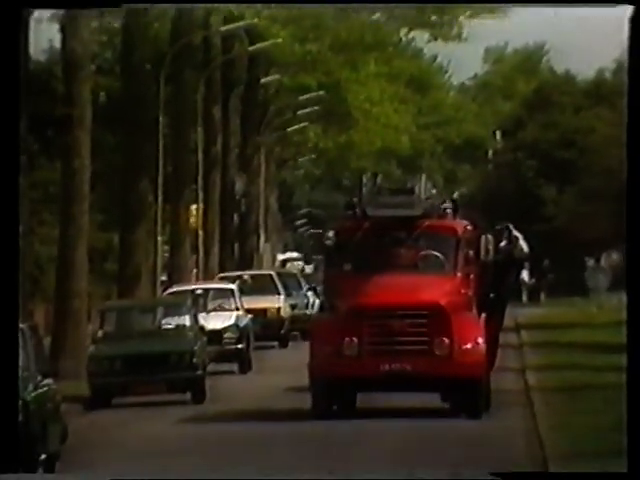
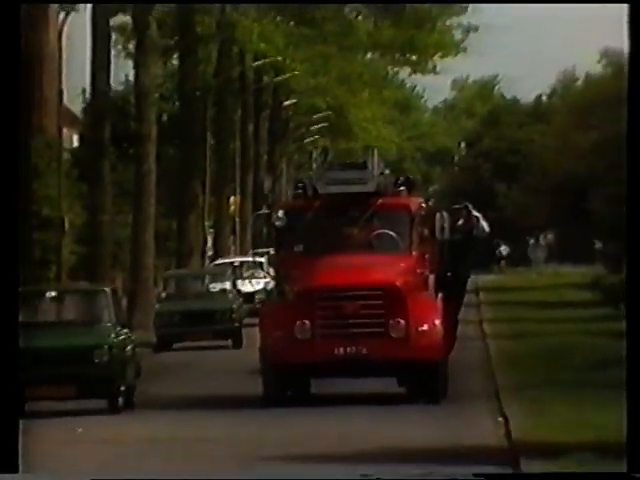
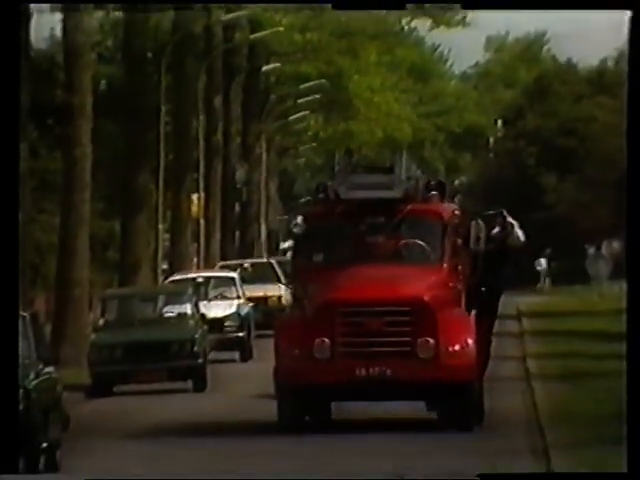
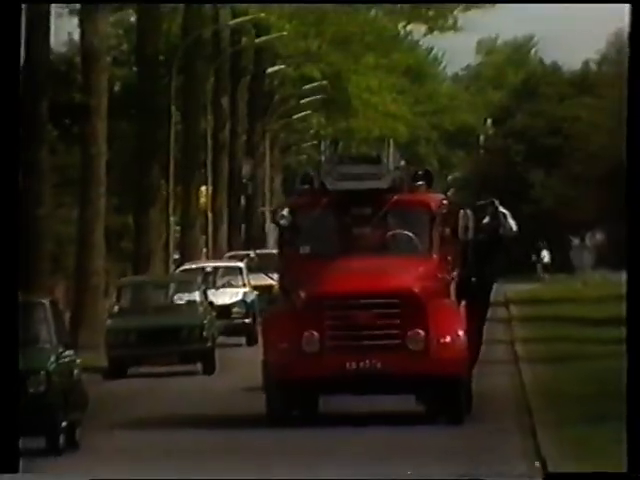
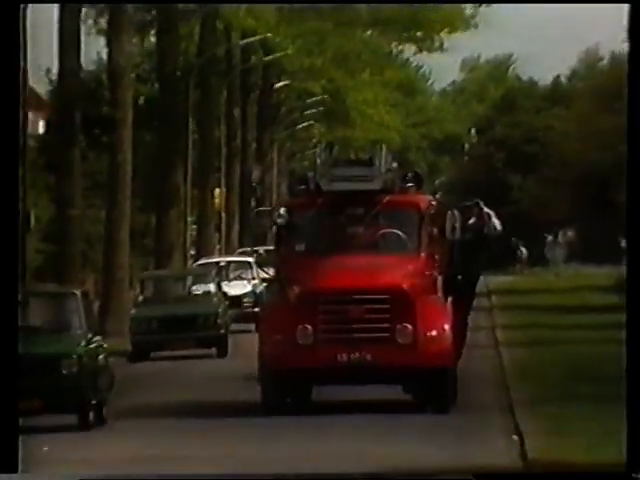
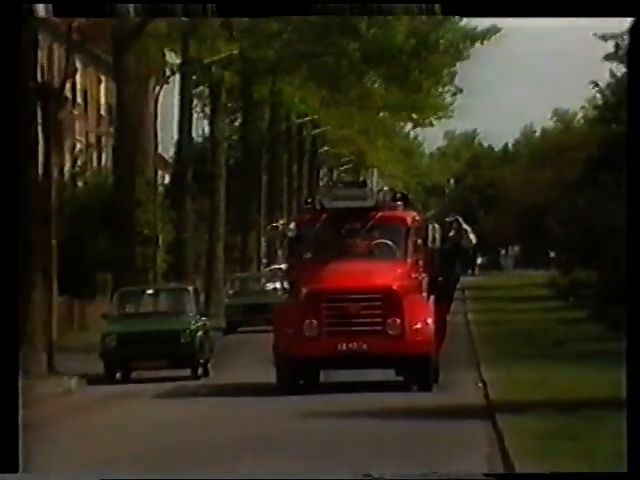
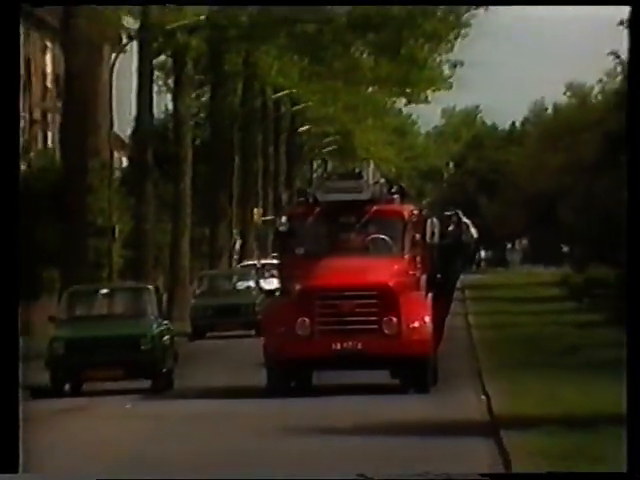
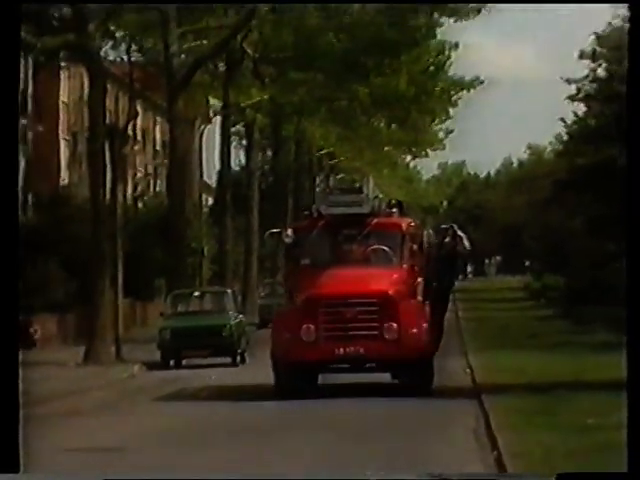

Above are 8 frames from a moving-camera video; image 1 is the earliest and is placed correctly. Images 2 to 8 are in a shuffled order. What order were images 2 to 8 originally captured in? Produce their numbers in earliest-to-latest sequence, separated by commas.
3, 4, 5, 2, 7, 6, 8
